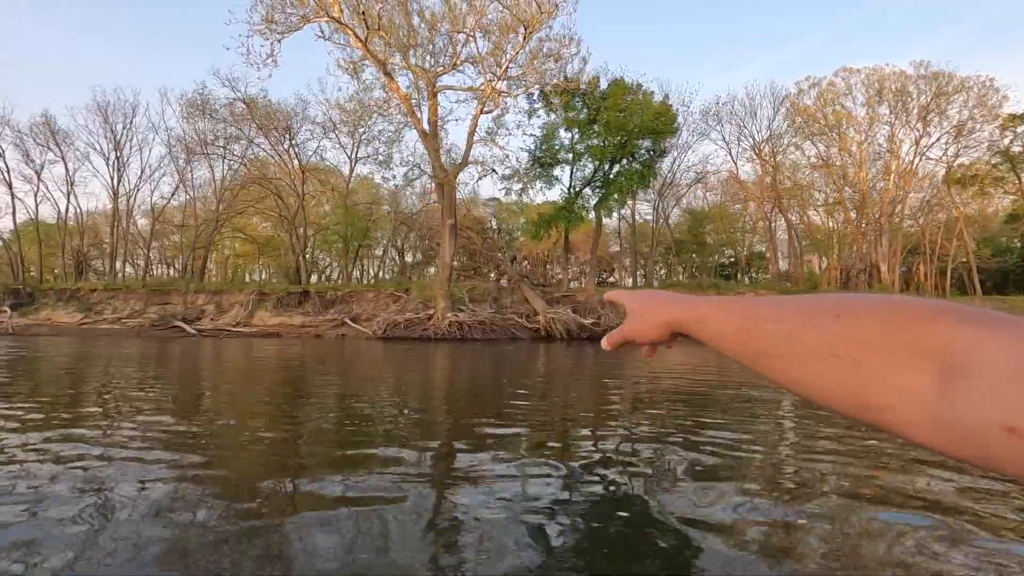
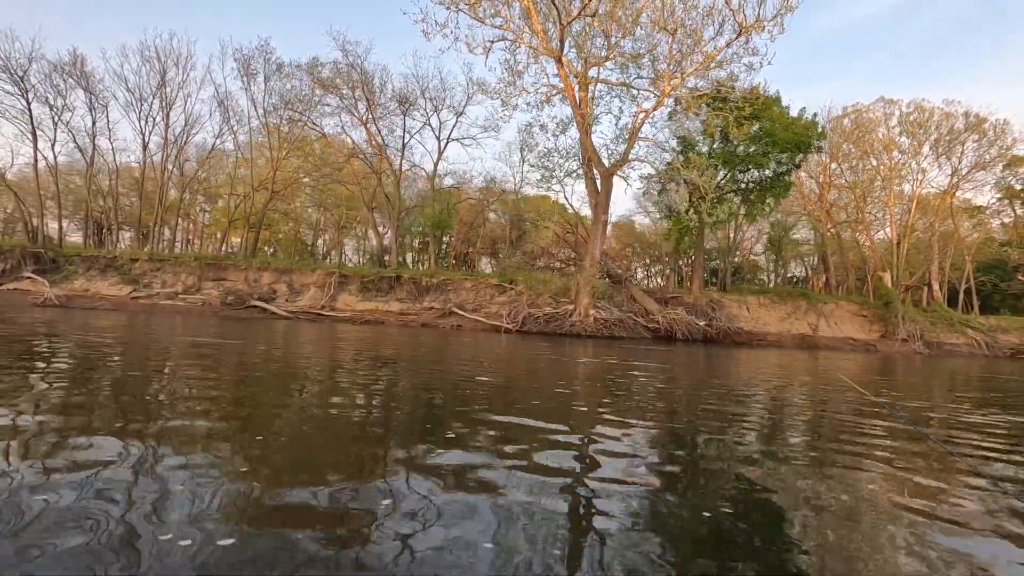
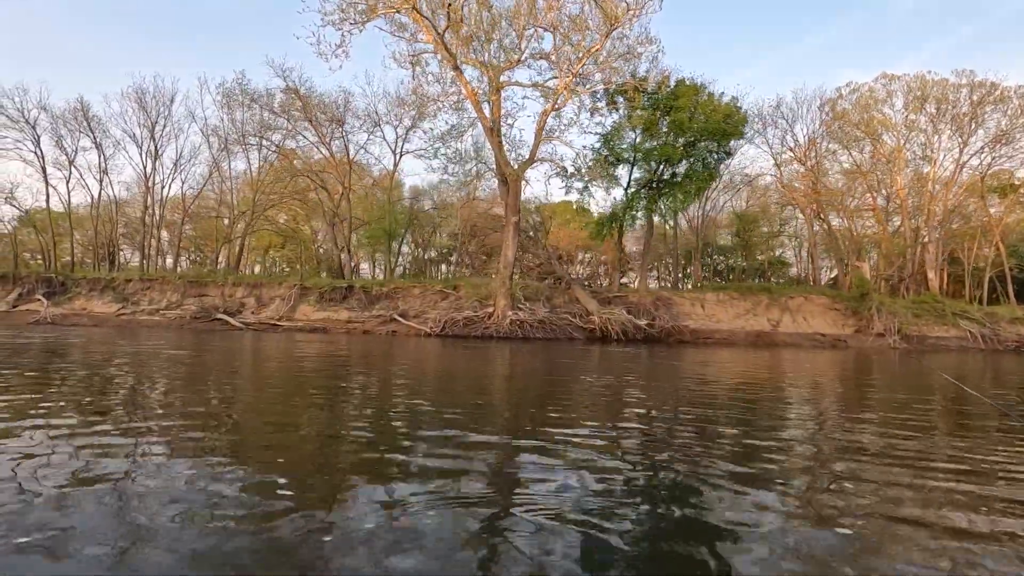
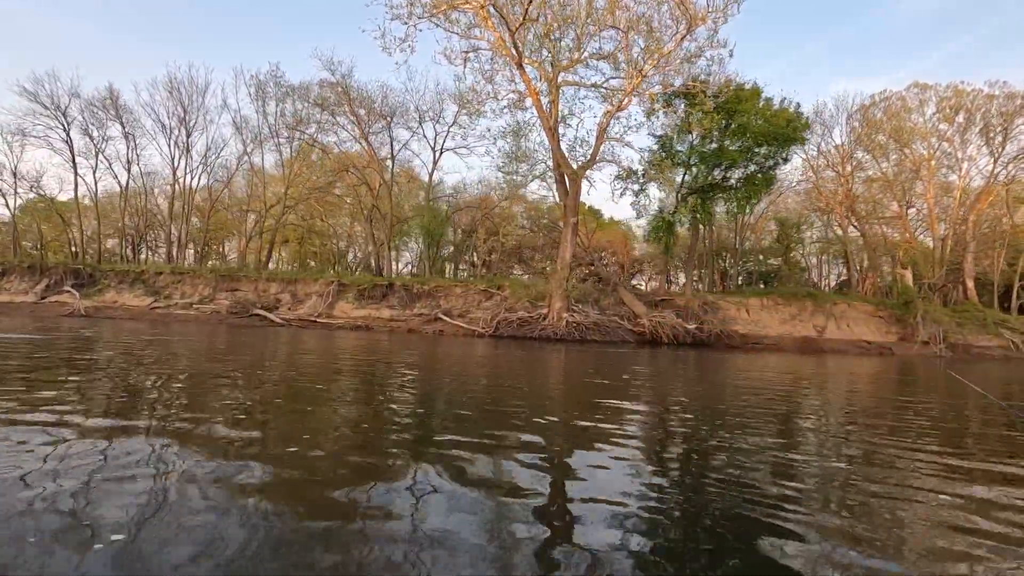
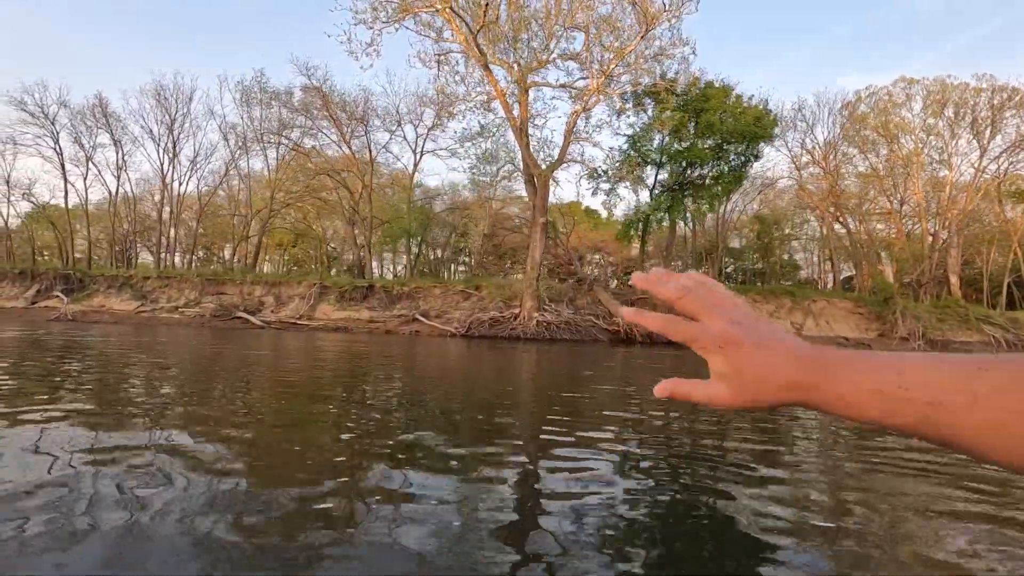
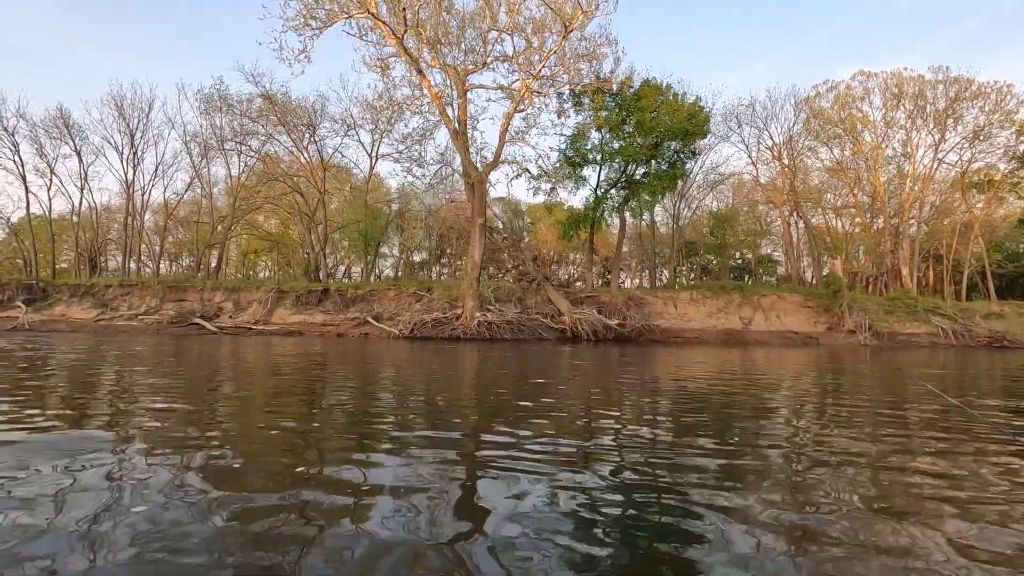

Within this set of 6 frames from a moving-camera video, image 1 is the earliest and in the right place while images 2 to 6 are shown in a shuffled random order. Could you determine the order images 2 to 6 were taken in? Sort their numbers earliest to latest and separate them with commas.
6, 3, 5, 4, 2
